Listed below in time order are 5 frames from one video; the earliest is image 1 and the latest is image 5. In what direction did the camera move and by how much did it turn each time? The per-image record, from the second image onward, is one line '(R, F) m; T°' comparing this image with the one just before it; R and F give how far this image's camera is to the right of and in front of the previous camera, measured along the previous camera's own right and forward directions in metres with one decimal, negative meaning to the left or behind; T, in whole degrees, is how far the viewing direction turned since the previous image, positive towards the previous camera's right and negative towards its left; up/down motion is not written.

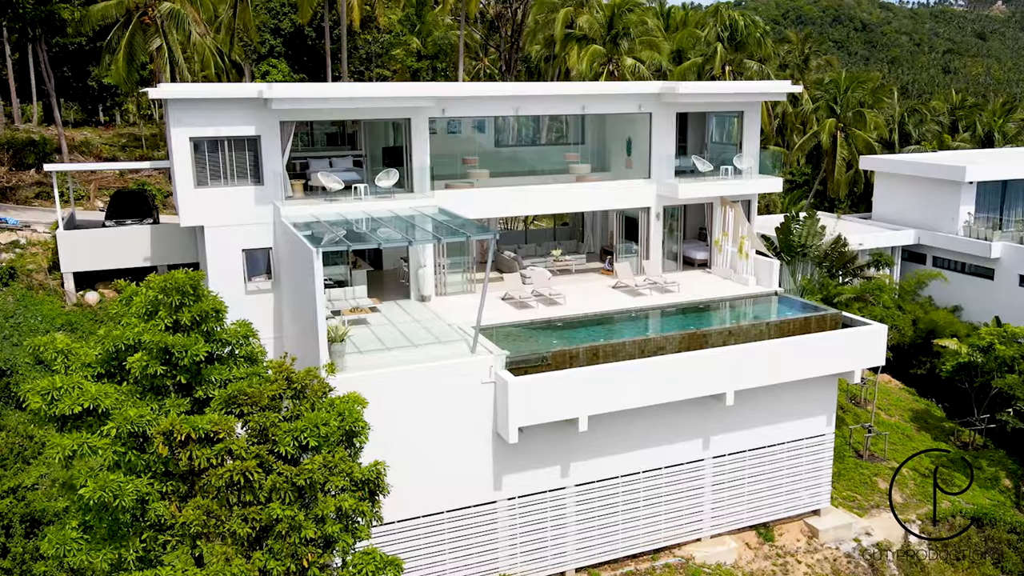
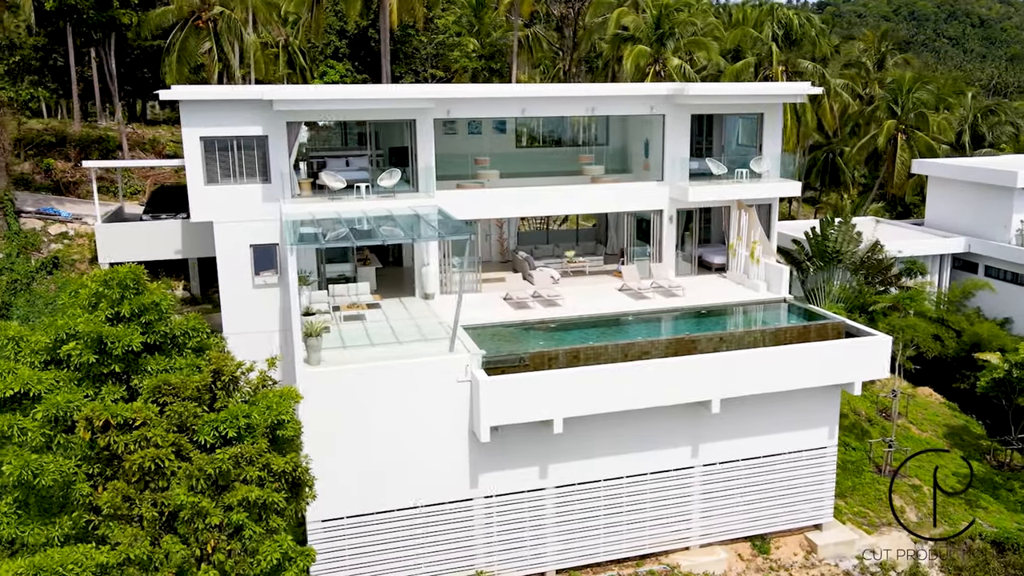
(+2.2, 0.0) m; -6°
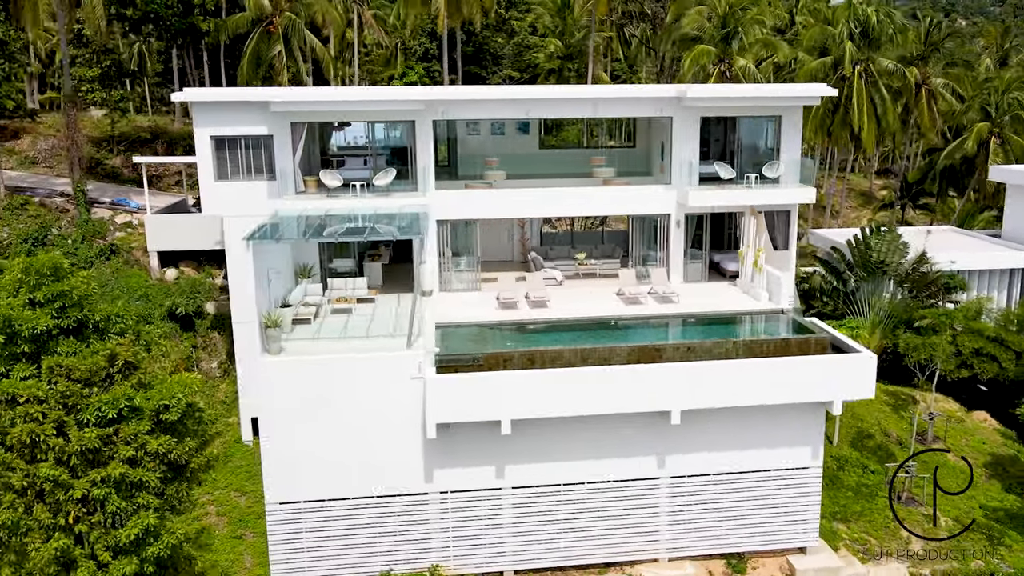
(+3.7, +0.2) m; -9°
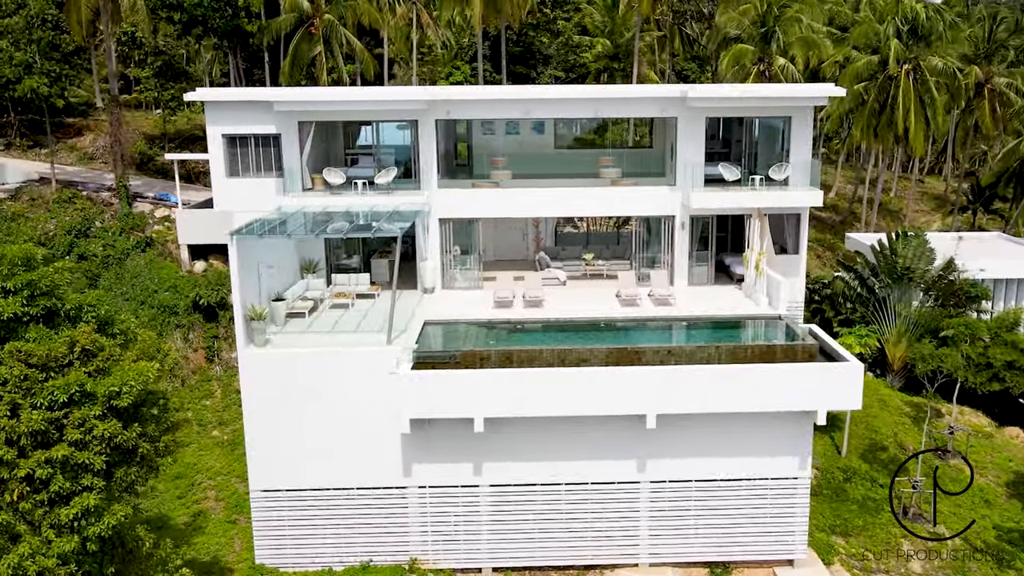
(+2.1, 0.0) m; -5°
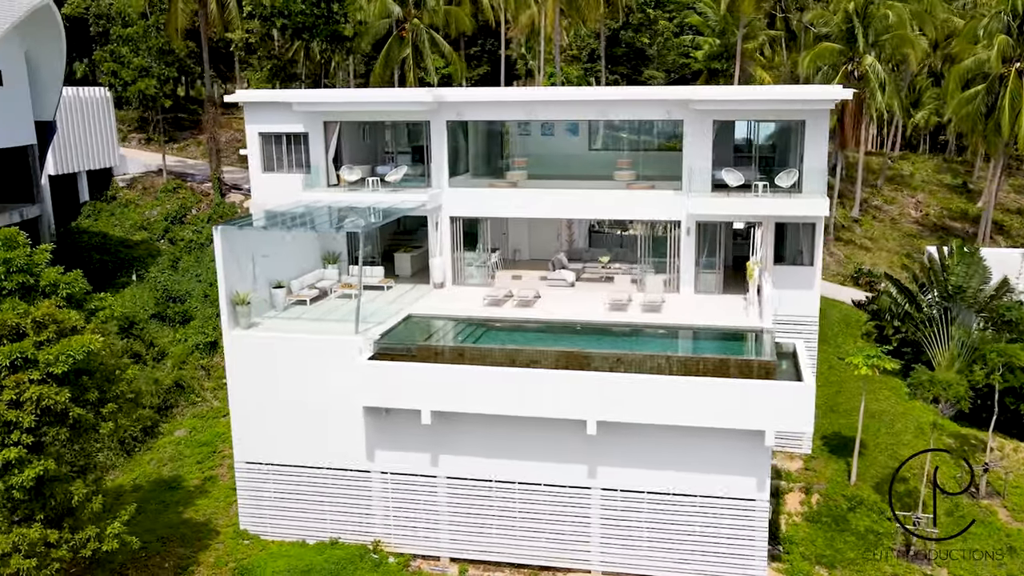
(+4.7, +0.1) m; -12°
